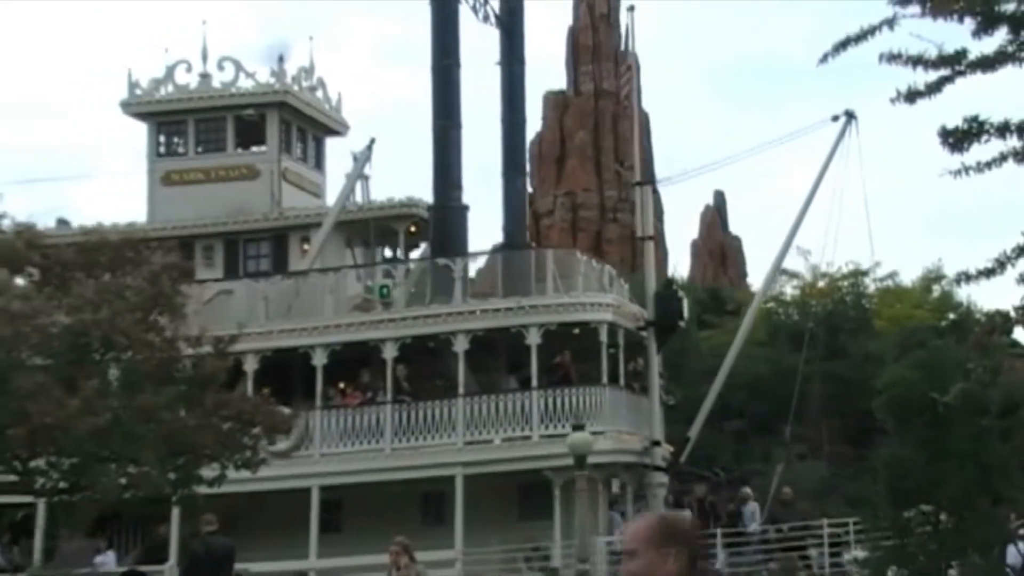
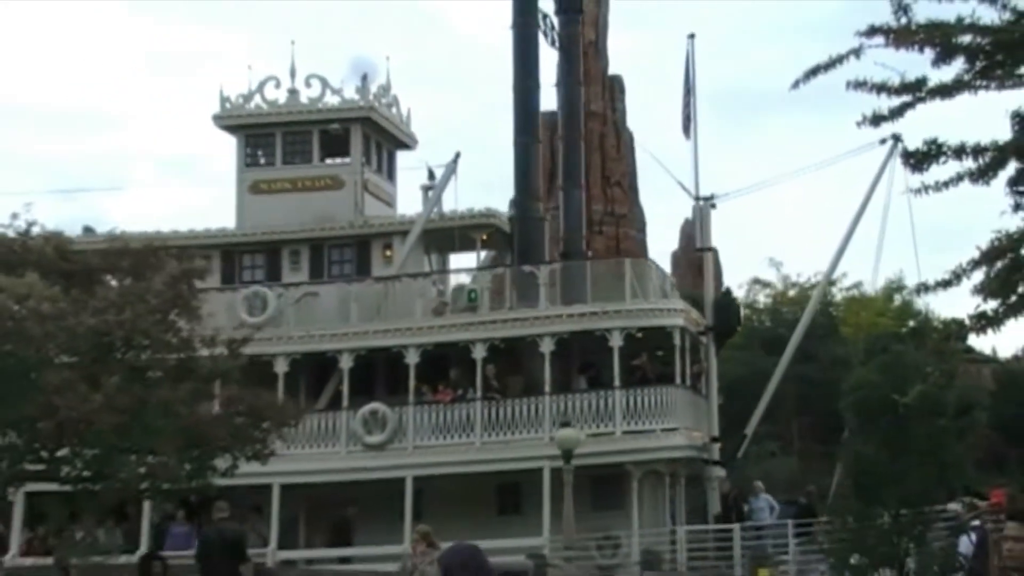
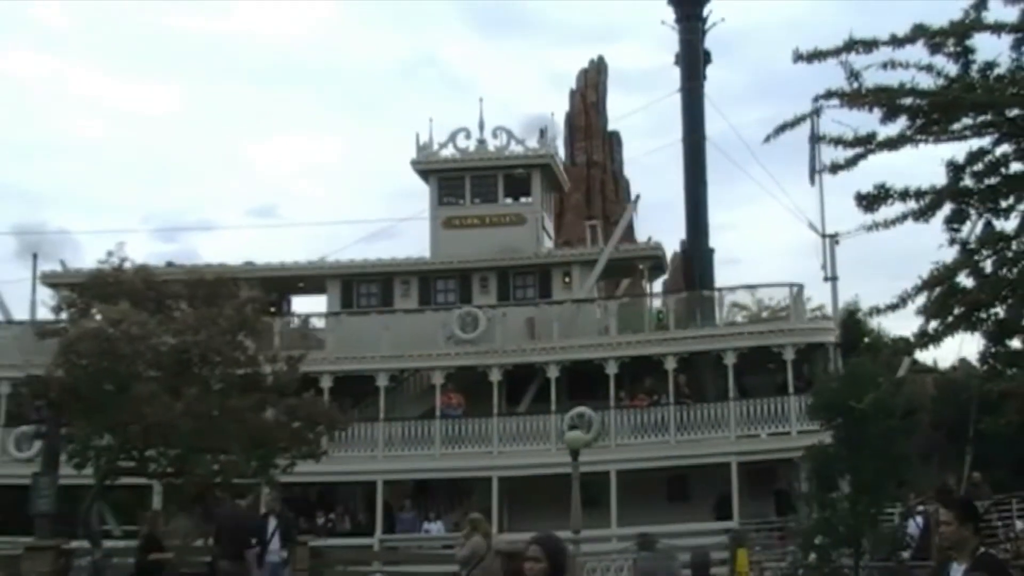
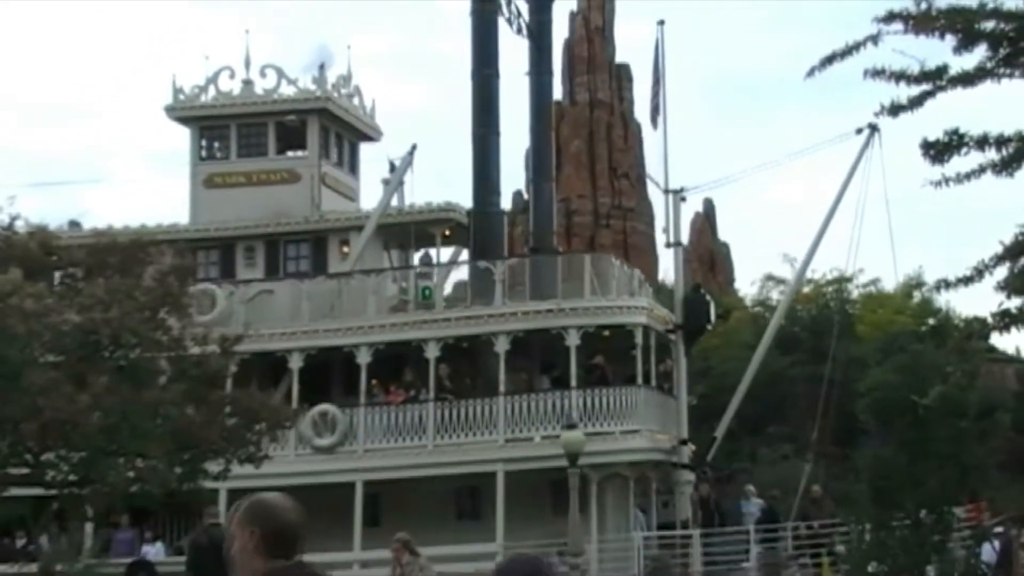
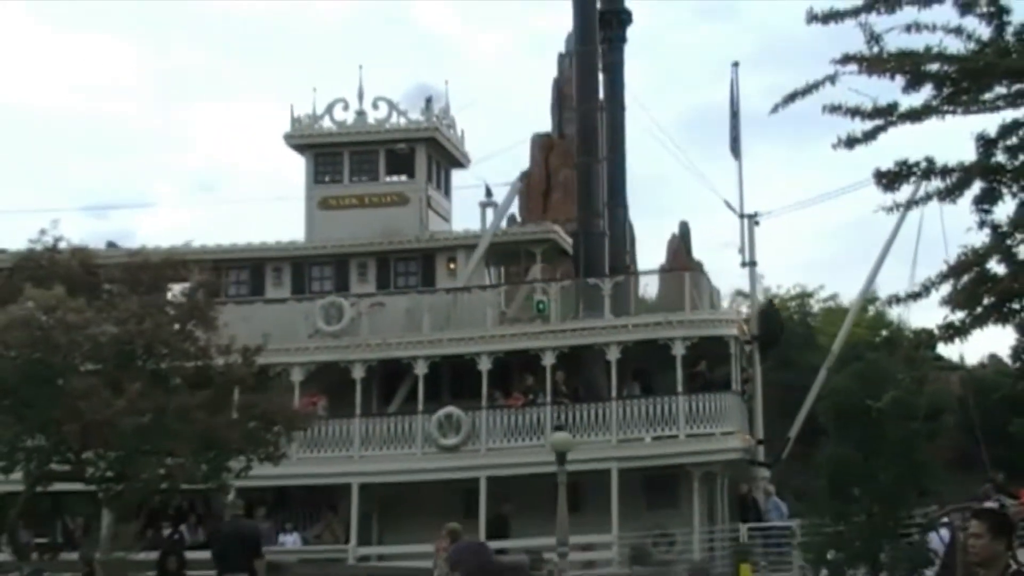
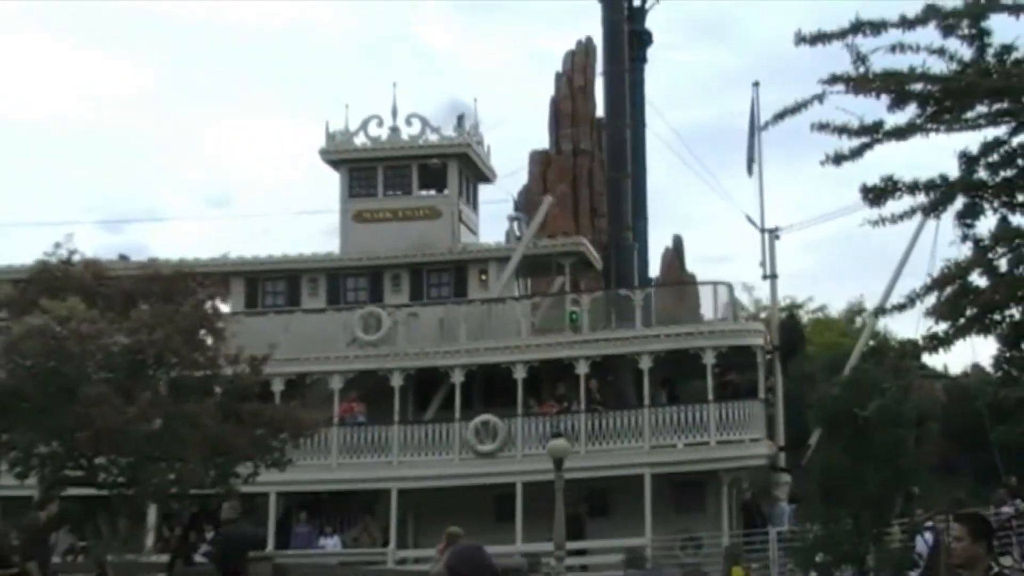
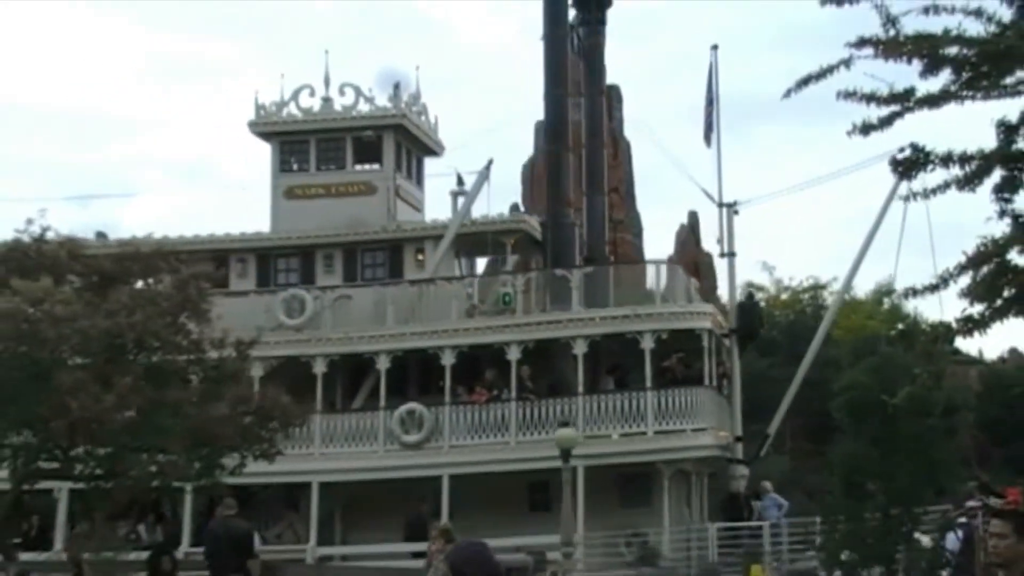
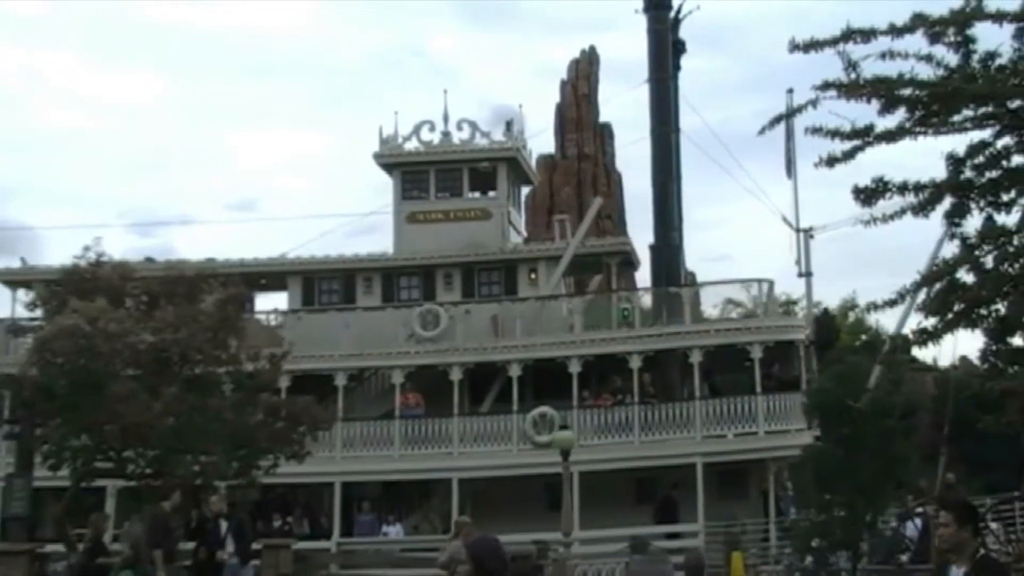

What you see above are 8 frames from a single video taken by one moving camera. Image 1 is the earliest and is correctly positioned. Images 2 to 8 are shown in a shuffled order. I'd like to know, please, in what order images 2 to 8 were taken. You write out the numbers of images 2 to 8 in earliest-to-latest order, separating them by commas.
4, 2, 7, 5, 6, 8, 3
